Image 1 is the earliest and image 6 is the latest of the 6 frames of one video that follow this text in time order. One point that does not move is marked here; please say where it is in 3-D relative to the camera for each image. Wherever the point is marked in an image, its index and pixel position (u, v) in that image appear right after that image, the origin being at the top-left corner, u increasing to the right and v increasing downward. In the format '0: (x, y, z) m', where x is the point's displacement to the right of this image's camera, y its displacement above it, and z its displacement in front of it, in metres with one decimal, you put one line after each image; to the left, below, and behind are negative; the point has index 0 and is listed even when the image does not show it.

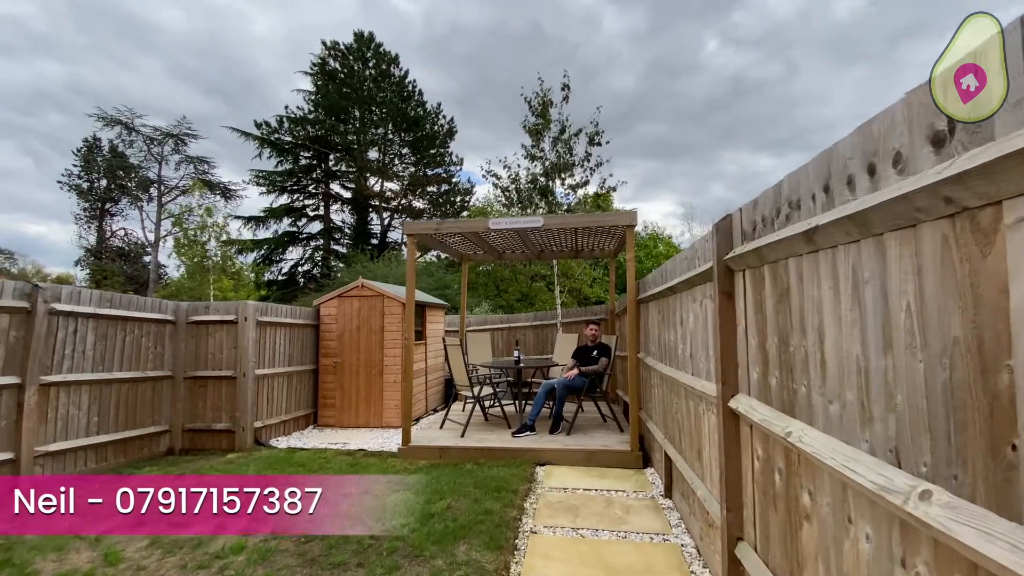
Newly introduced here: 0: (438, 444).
0: (-0.7, -1.6, +4.8) m
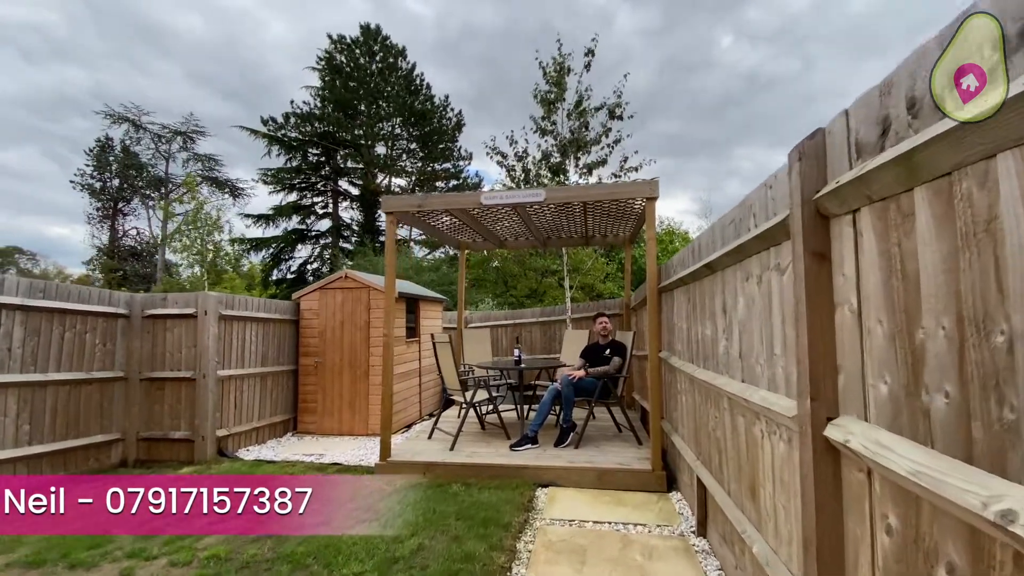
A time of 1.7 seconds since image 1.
0: (-0.8, -1.5, +4.0) m
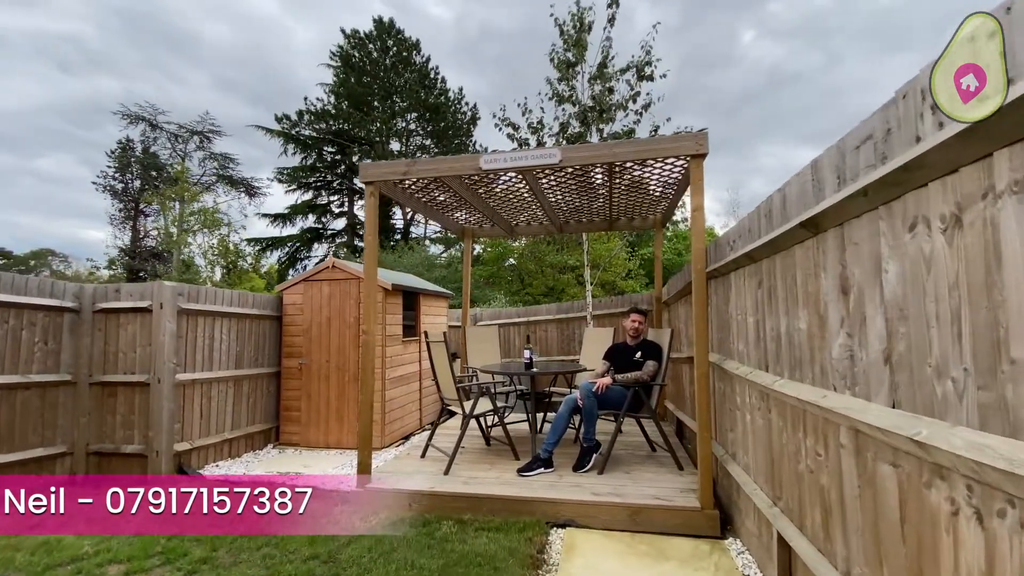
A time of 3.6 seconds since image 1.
0: (-0.7, -1.4, +3.2) m
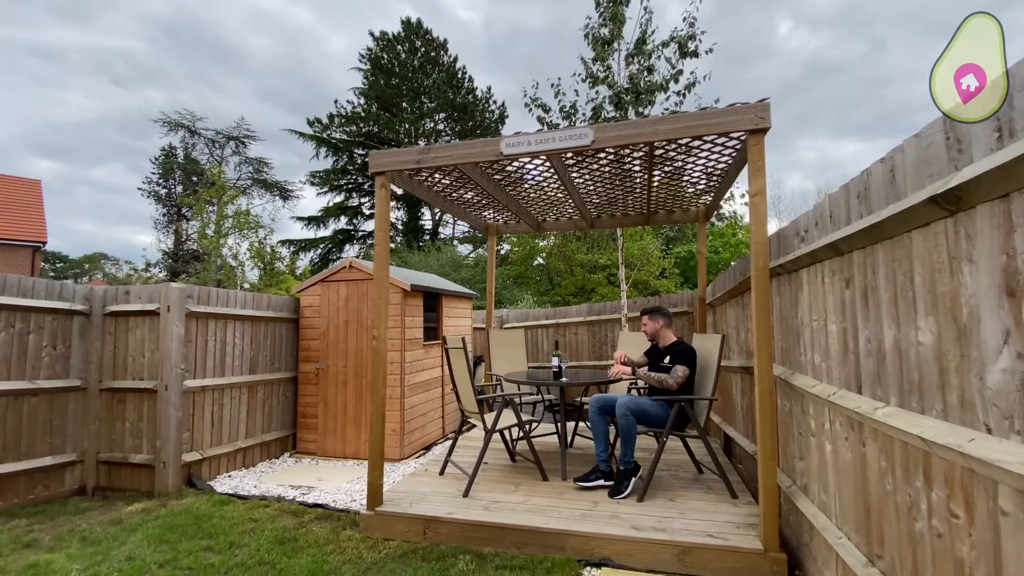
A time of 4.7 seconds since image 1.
0: (-0.5, -1.4, +2.9) m
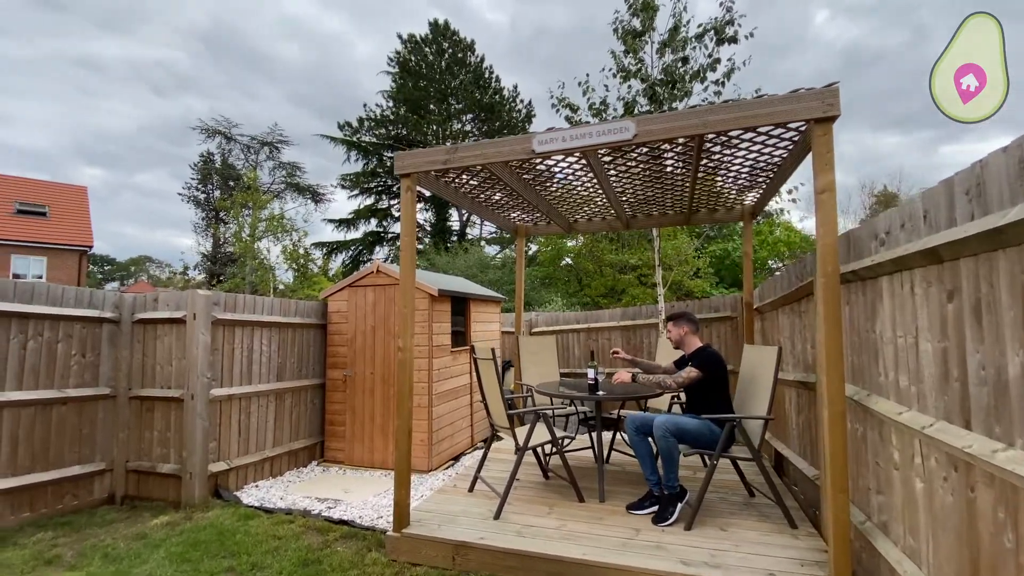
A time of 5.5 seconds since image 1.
0: (-0.3, -1.4, +2.7) m
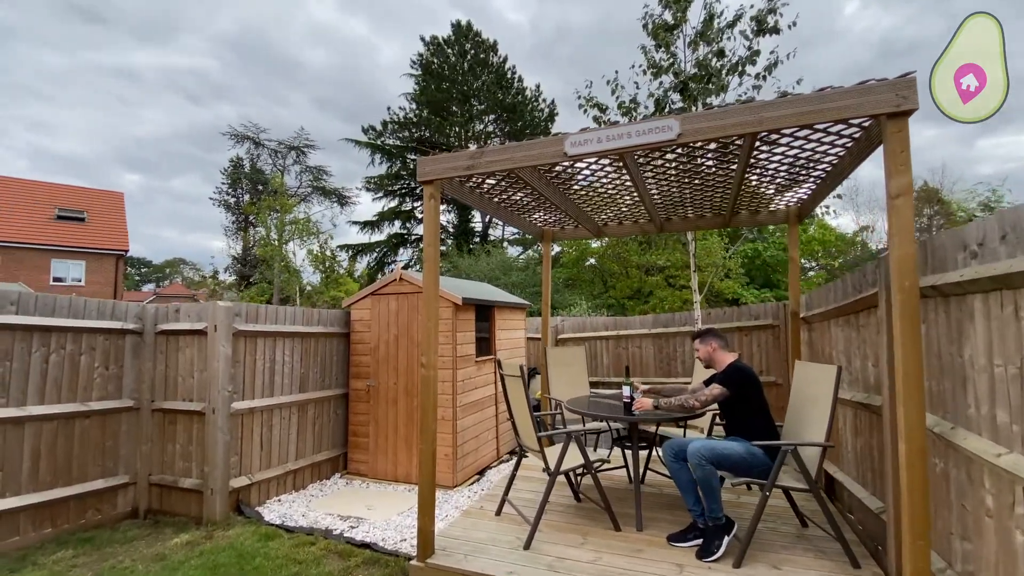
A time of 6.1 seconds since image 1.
0: (-0.2, -1.5, +2.5) m
